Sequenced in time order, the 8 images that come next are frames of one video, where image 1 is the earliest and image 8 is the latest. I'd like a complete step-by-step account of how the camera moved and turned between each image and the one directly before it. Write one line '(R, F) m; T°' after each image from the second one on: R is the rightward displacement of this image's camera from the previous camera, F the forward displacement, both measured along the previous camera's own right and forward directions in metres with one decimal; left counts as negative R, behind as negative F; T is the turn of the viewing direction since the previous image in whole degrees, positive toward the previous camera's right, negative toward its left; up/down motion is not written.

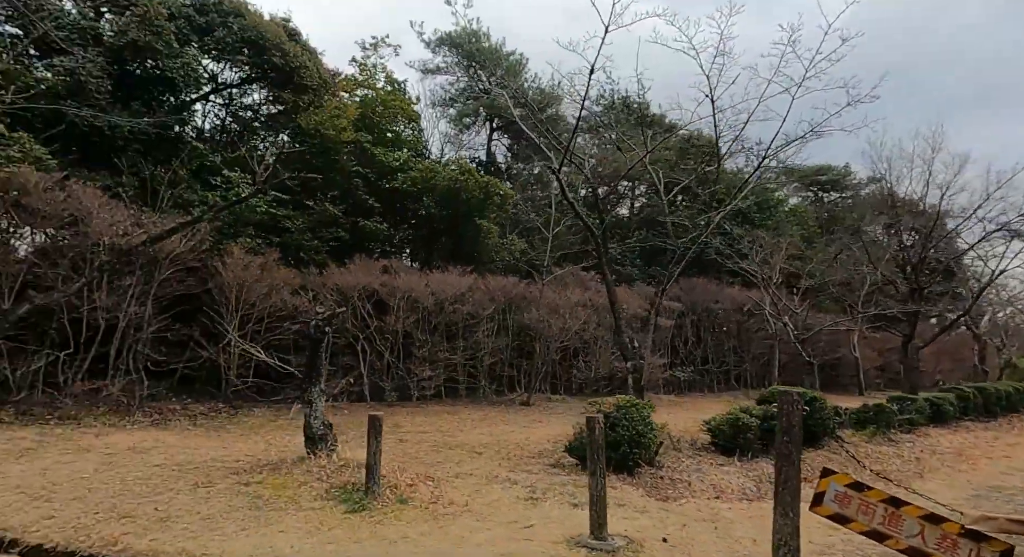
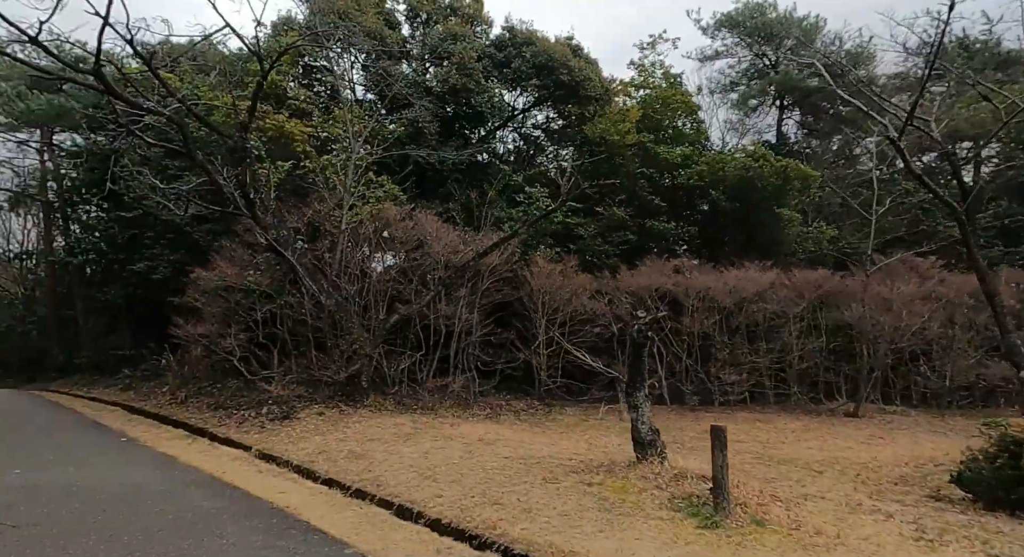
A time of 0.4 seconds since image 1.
(-0.3, 0.0) m; -25°
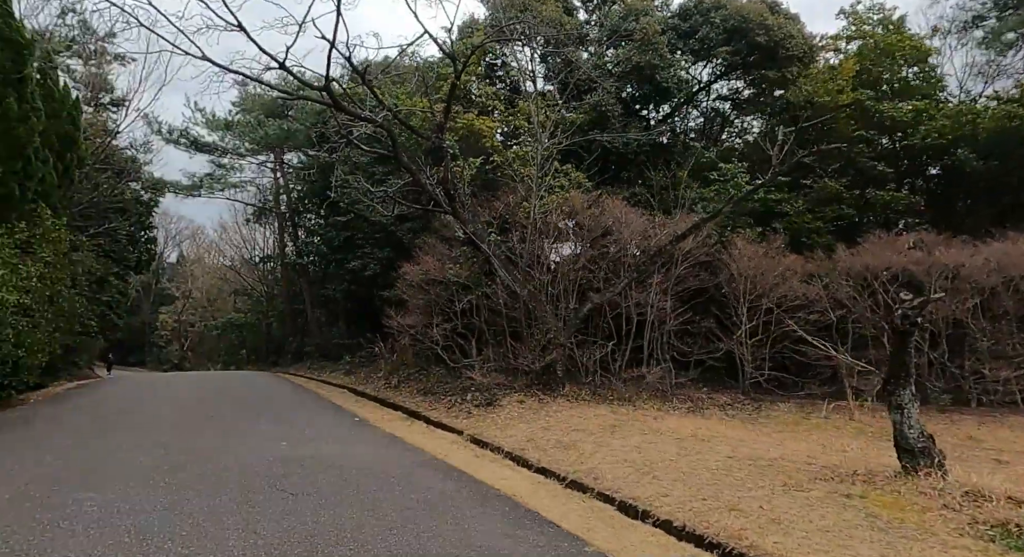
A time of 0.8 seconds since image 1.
(-0.3, +0.2) m; -16°
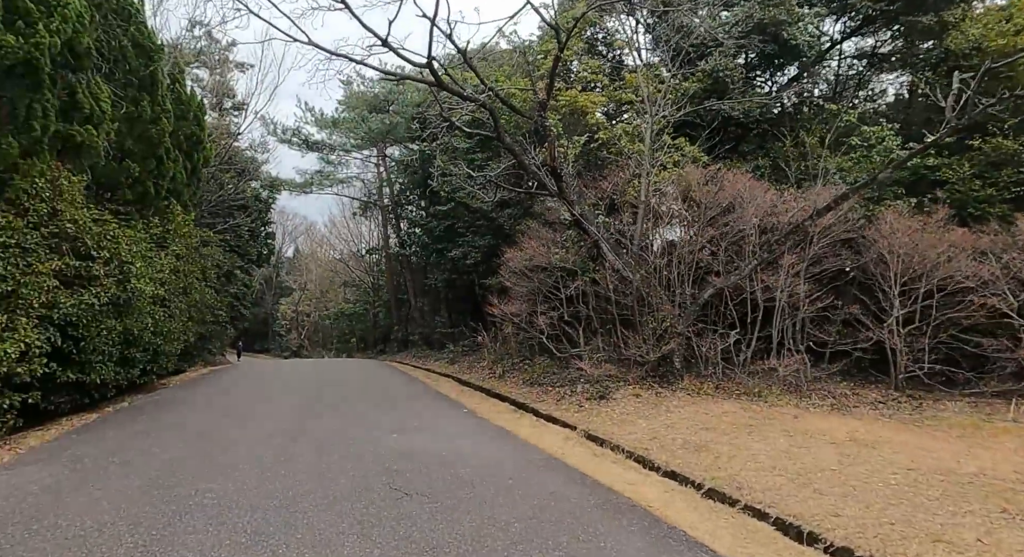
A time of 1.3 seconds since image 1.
(-0.2, +0.5) m; -9°
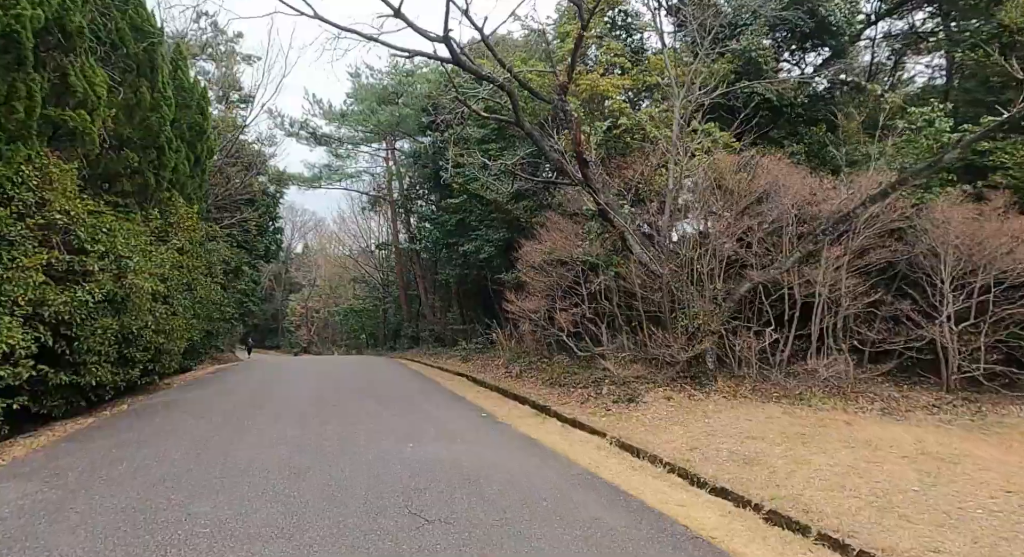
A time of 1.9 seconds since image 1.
(-0.2, +0.6) m; -1°
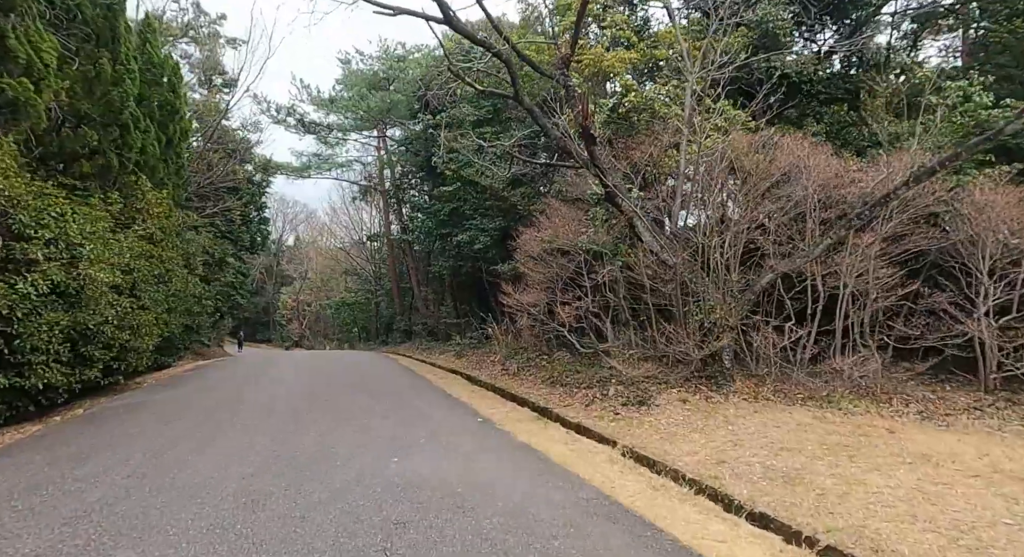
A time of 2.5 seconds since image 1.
(-0.1, +0.8) m; +1°
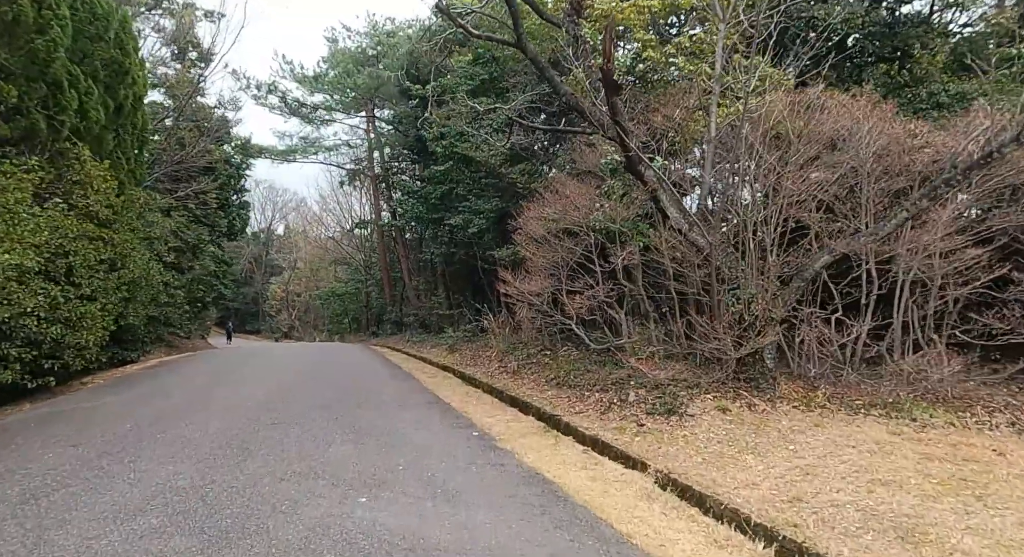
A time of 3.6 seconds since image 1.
(-0.1, +1.3) m; +1°
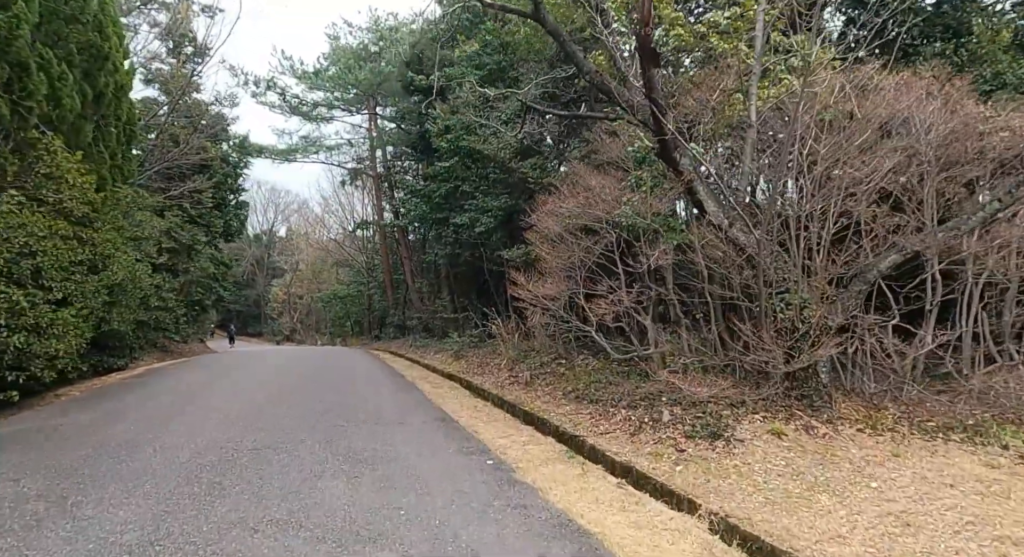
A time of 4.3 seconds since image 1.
(-0.1, +0.8) m; 0°
